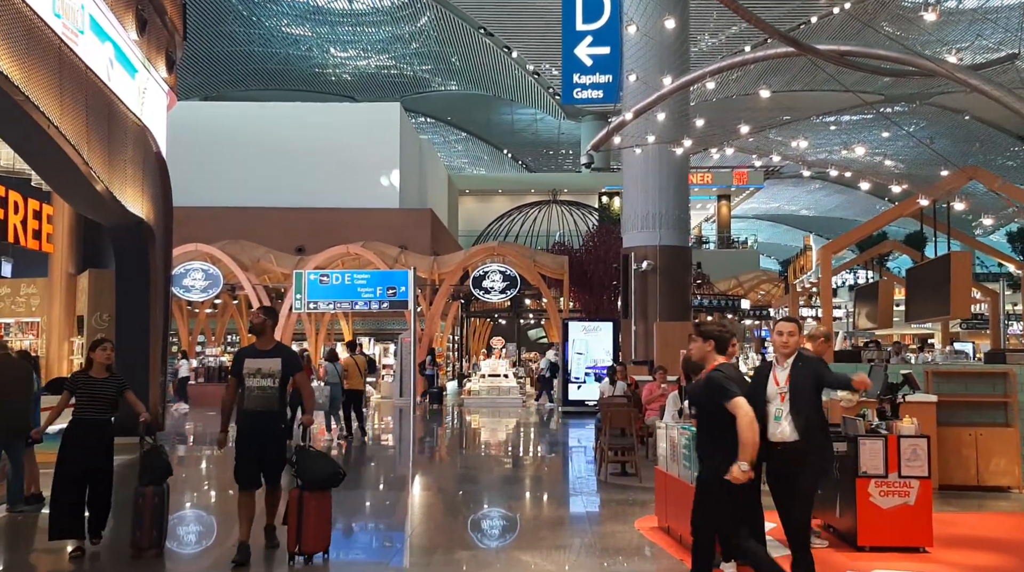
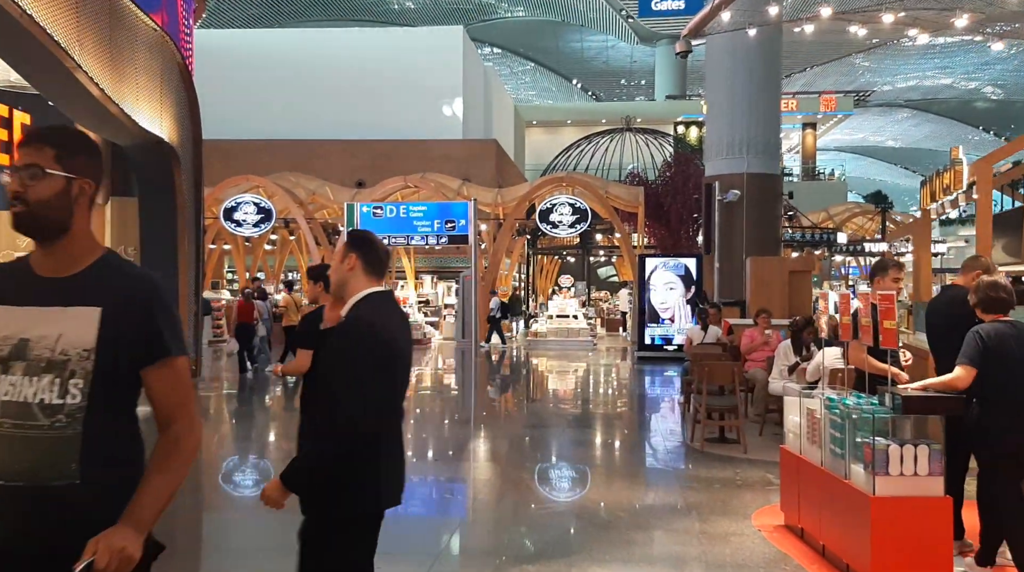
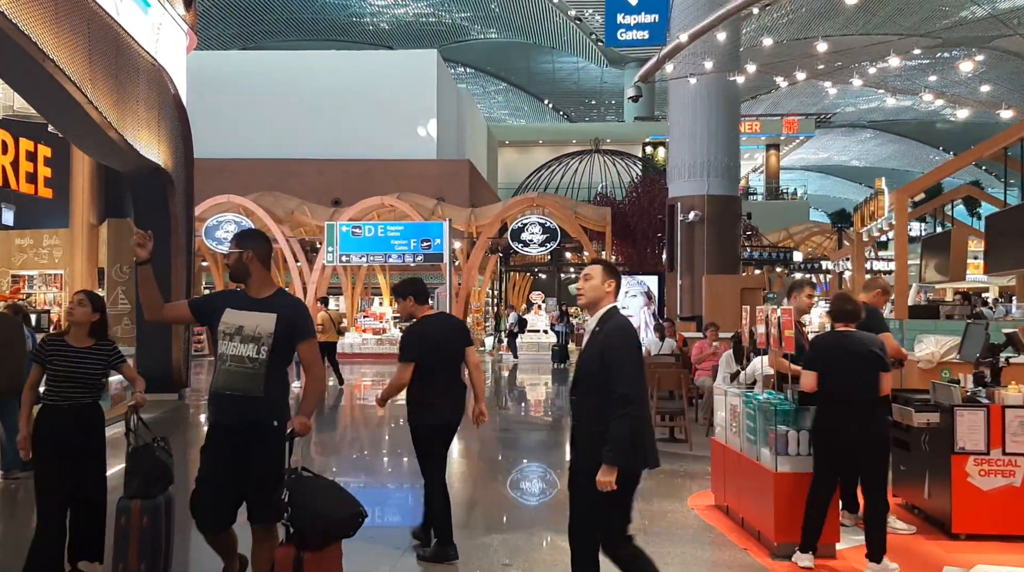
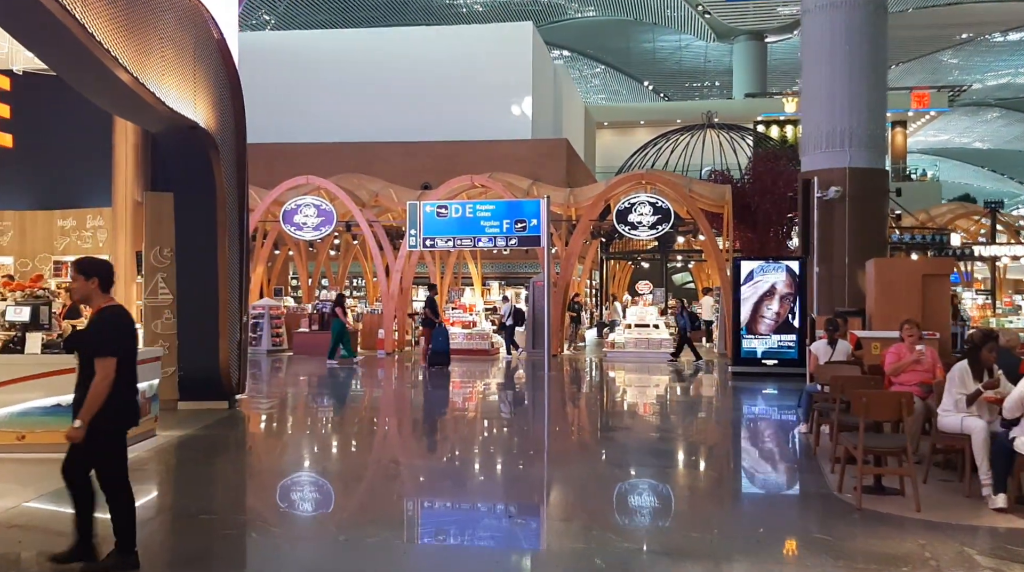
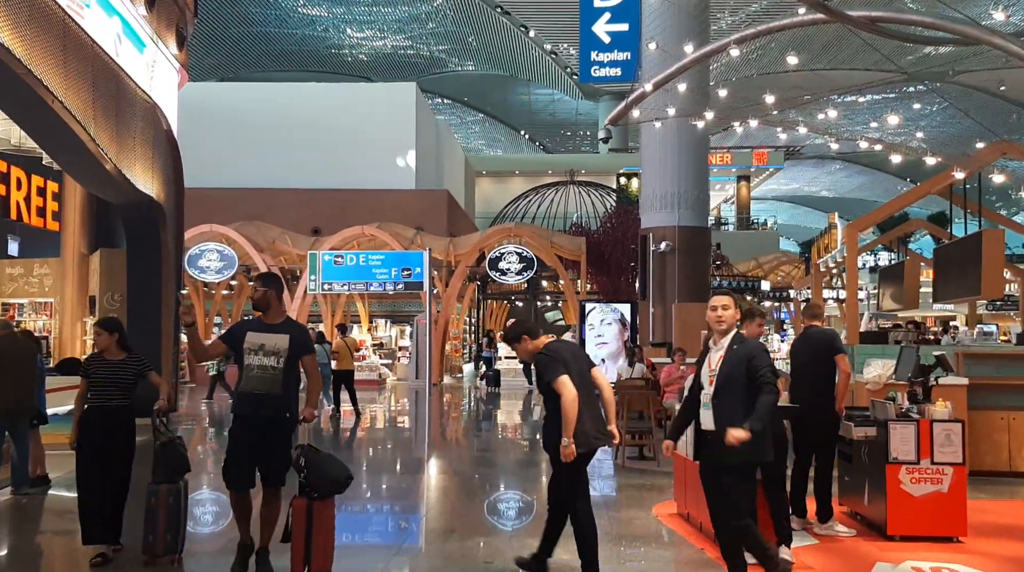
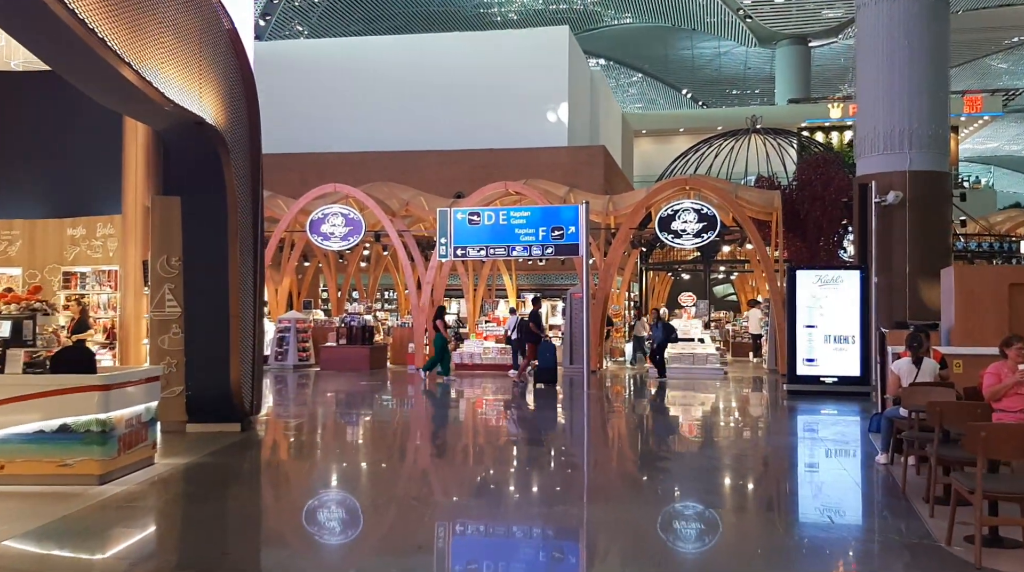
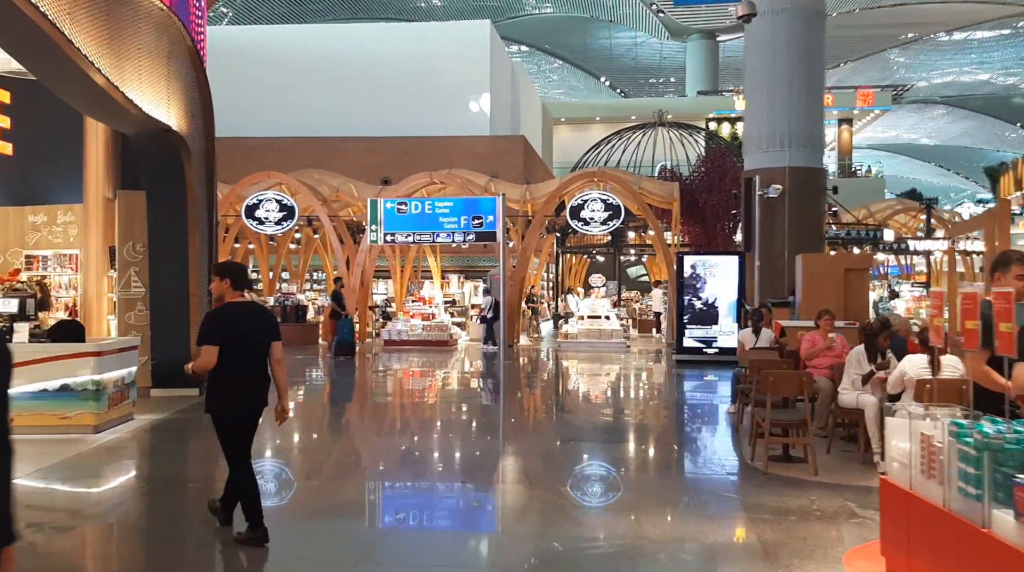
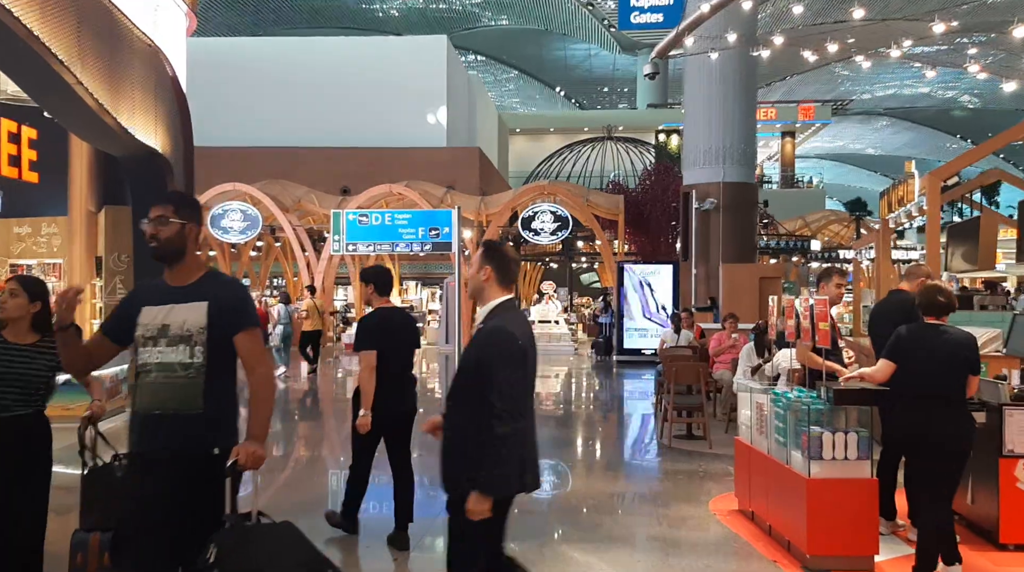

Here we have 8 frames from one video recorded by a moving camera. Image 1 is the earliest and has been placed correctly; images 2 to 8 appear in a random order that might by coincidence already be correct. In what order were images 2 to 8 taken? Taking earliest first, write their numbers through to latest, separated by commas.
5, 3, 8, 2, 7, 4, 6
